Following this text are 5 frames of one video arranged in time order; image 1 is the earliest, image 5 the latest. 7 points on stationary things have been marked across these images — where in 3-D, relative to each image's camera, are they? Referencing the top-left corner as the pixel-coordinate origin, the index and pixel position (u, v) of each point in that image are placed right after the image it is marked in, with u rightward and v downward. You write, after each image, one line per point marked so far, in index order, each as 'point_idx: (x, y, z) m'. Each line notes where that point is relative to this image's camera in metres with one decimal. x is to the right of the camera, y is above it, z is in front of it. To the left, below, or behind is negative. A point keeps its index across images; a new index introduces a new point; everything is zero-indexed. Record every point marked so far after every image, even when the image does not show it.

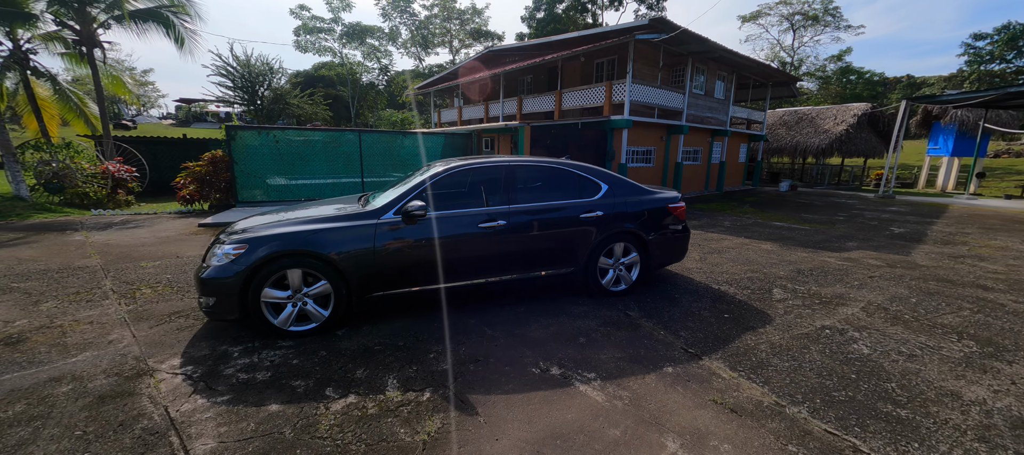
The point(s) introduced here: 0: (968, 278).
0: (+5.3, -0.6, +4.6) m
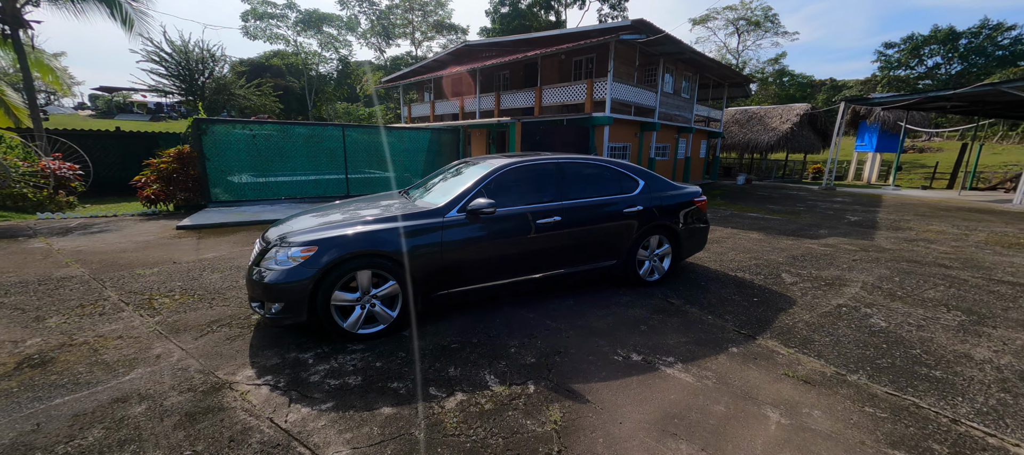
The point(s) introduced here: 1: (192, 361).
0: (+5.6, -0.4, +5.3) m
1: (-2.2, -0.9, +2.7) m
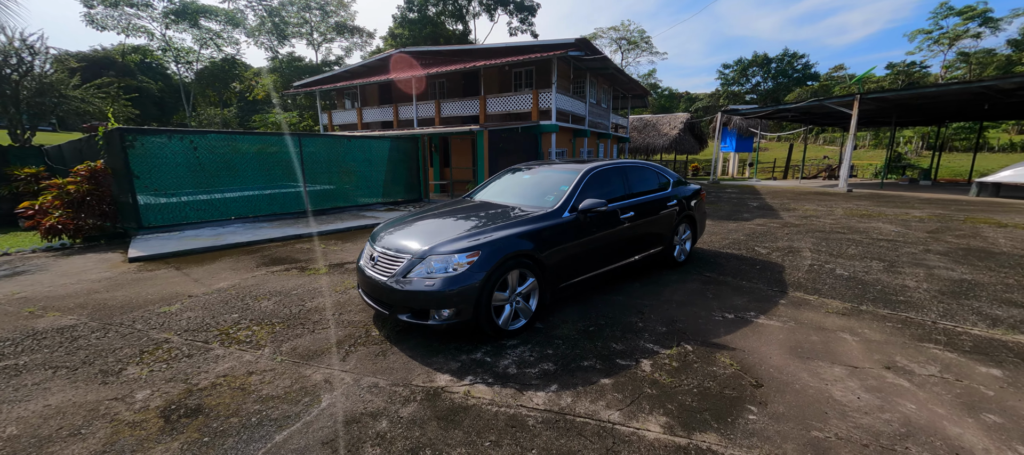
0: (+5.9, 0.0, +7.3) m
1: (-1.0, -1.0, +2.7) m
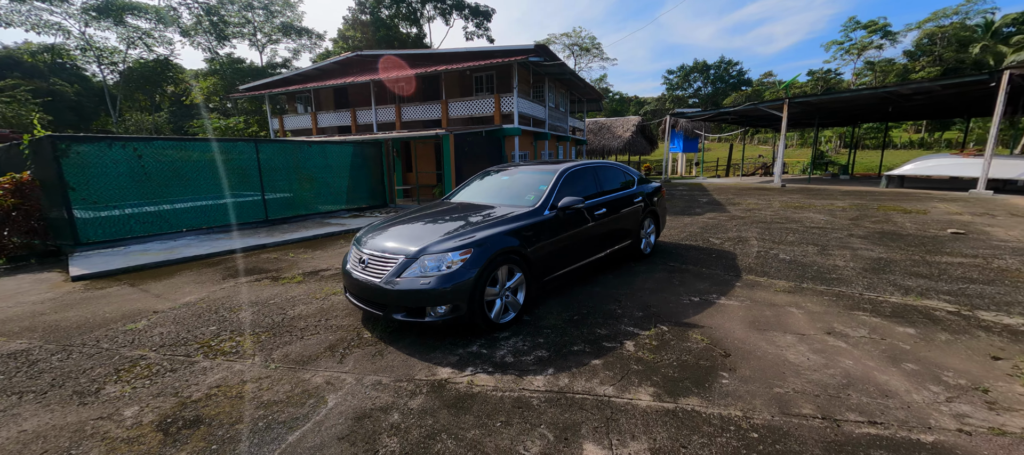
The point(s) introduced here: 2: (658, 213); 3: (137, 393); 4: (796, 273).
0: (+5.3, +0.2, +8.1) m
1: (-1.0, -1.1, +2.8) m
2: (+2.1, +0.2, +5.6) m
3: (-2.6, -1.1, +2.7) m
4: (+3.4, -0.6, +4.8) m
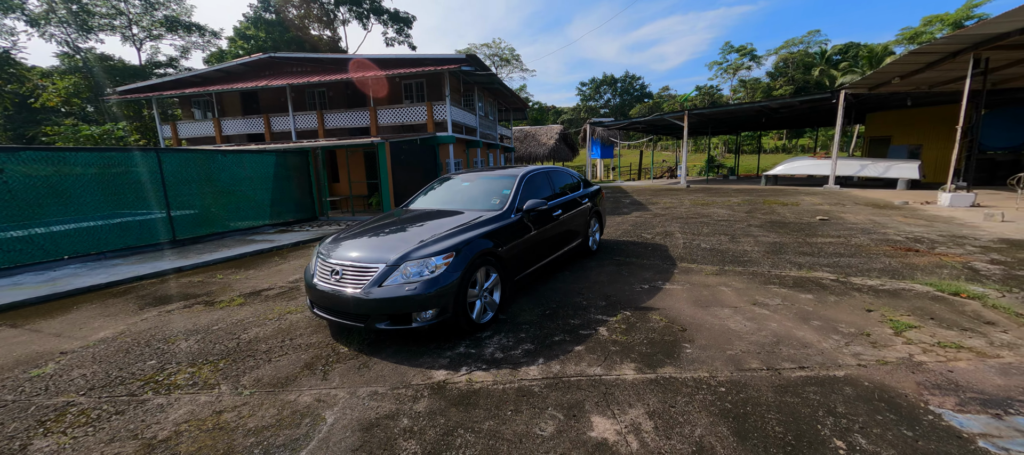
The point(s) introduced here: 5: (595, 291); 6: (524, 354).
0: (+4.0, +0.3, +9.2) m
1: (-1.0, -1.1, +2.7) m
2: (+1.4, +0.2, +6.2) m
3: (-2.5, -1.3, +2.3) m
4: (+2.9, -0.4, +5.6) m
5: (+0.9, -0.7, +4.3) m
6: (+0.1, -1.0, +3.1) m
